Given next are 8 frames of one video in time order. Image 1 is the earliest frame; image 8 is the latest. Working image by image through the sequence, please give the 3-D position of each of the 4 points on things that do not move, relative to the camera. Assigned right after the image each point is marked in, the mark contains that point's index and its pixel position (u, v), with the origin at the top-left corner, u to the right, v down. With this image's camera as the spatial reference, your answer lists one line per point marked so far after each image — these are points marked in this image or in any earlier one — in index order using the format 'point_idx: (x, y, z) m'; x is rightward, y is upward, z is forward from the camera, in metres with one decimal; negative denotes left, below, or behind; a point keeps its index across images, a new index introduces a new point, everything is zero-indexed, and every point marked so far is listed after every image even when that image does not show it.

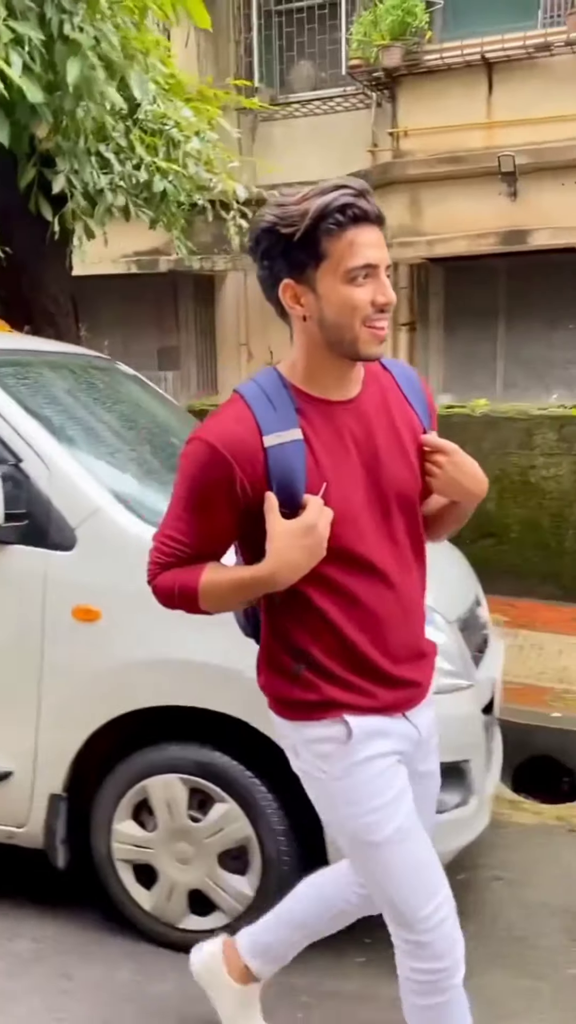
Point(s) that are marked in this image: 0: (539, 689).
0: (+1.2, -0.9, +4.8) m
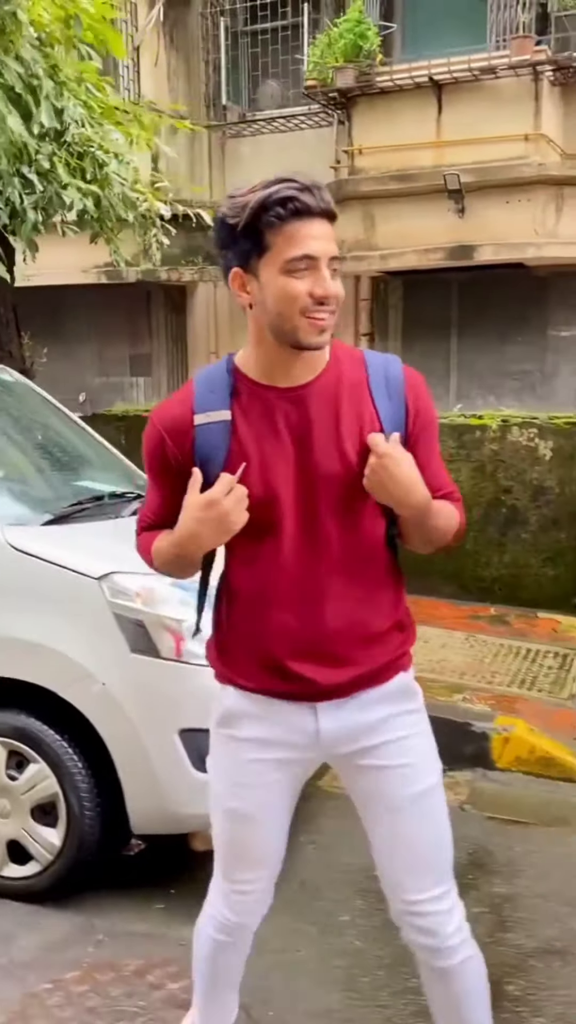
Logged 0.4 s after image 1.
0: (+0.6, -0.9, +5.1) m
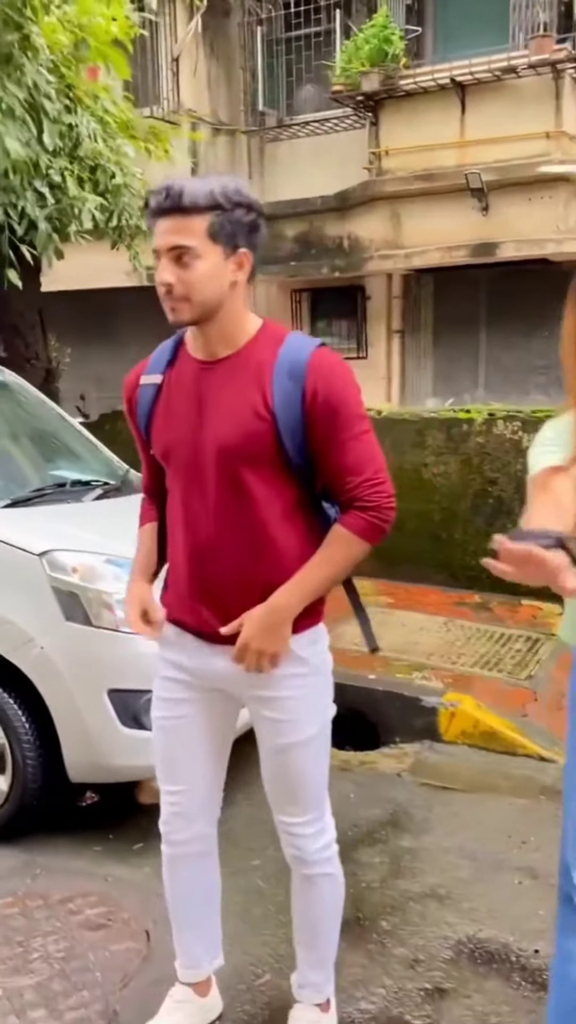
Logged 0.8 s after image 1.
0: (+0.5, -0.8, +5.4) m
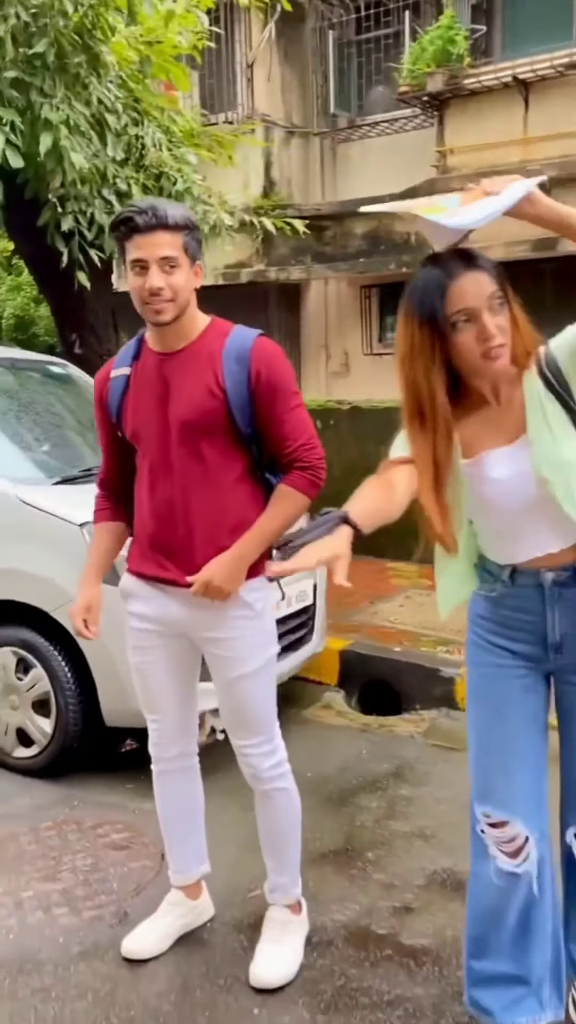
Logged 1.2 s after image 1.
0: (+0.7, -0.7, +5.7) m
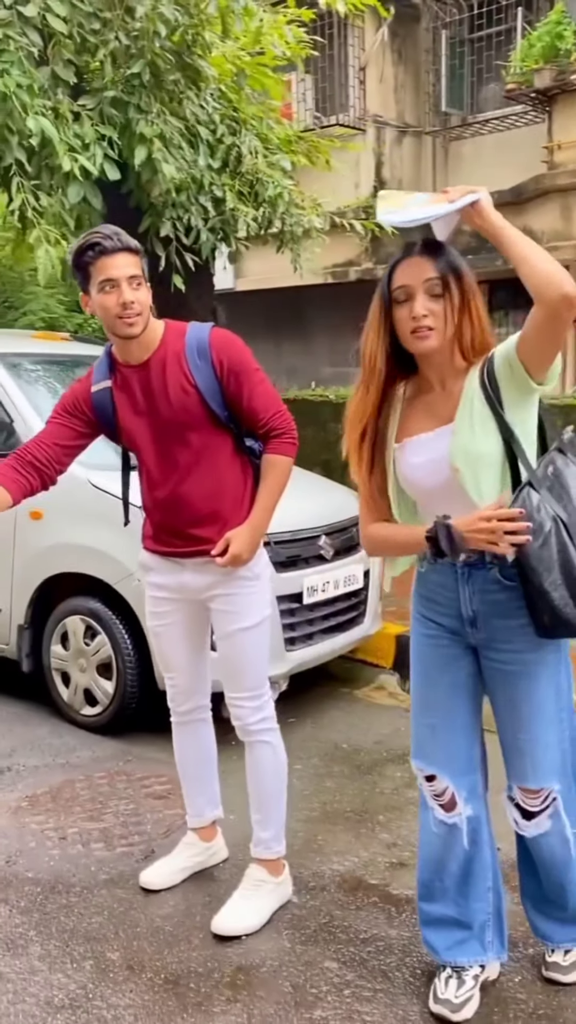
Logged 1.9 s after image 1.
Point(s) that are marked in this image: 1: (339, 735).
0: (+1.1, -0.7, +5.9) m
1: (+0.2, -1.1, +4.6) m
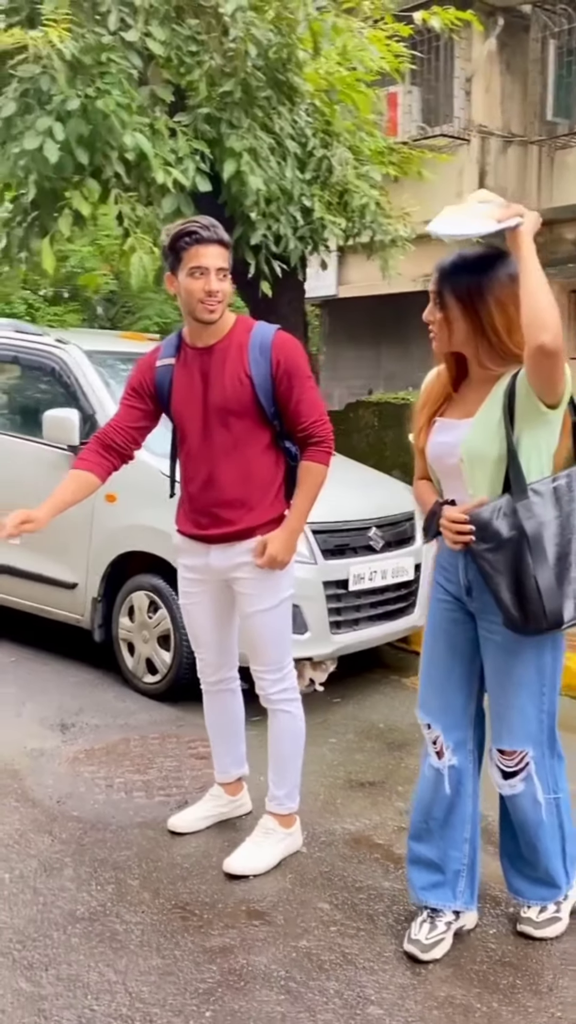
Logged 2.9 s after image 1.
0: (+1.5, -0.7, +6.1) m
1: (+0.4, -1.0, +4.9) m
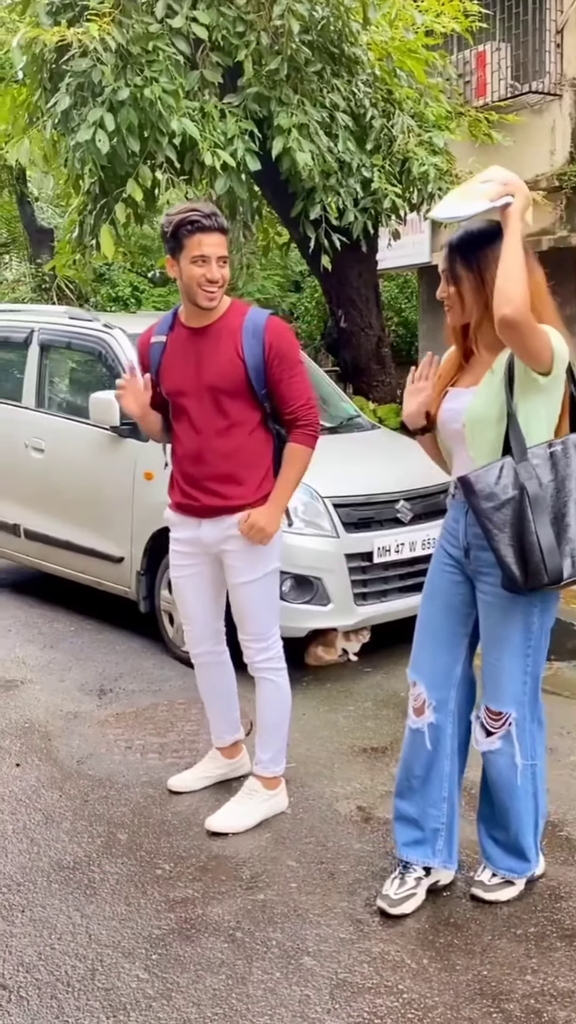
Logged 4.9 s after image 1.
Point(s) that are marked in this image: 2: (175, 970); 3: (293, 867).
0: (+1.7, -0.5, +6.0) m
1: (+0.6, -0.9, +4.9) m
2: (-0.3, -1.3, +2.7) m
3: (0.0, -1.2, +3.2) m
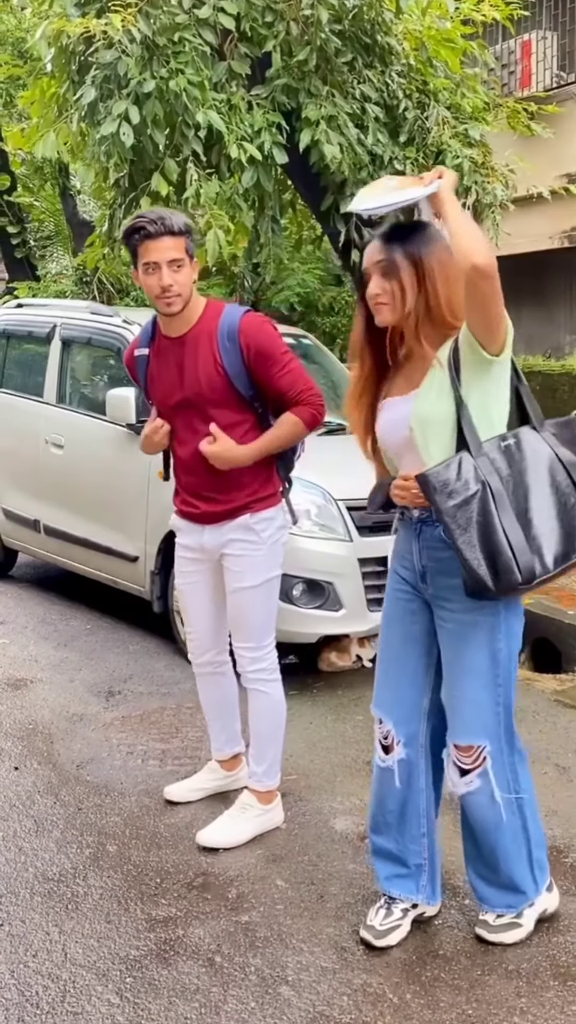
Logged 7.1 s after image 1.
0: (+1.8, -0.5, +5.8) m
1: (+0.6, -0.9, +4.8) m
2: (-0.4, -1.3, +2.6) m
3: (0.0, -1.2, +3.1) m
